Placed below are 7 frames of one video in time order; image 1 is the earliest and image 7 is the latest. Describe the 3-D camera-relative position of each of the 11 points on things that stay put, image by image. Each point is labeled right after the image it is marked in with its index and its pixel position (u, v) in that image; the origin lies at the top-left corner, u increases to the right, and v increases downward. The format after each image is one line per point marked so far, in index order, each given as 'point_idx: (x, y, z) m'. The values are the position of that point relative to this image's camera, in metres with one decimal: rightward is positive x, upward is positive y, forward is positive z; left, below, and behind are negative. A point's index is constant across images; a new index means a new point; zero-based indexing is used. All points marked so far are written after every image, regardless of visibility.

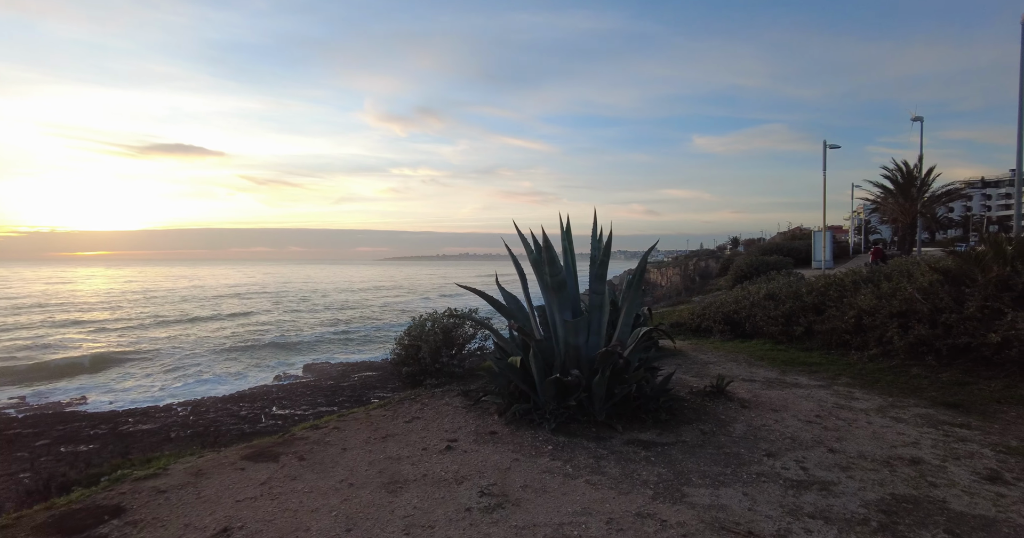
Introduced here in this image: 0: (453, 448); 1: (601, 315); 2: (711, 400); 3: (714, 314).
0: (-0.5, -1.6, +4.4) m
1: (+0.9, -0.5, +5.2) m
2: (+2.2, -1.5, +5.6) m
3: (+4.8, -1.1, +11.9) m
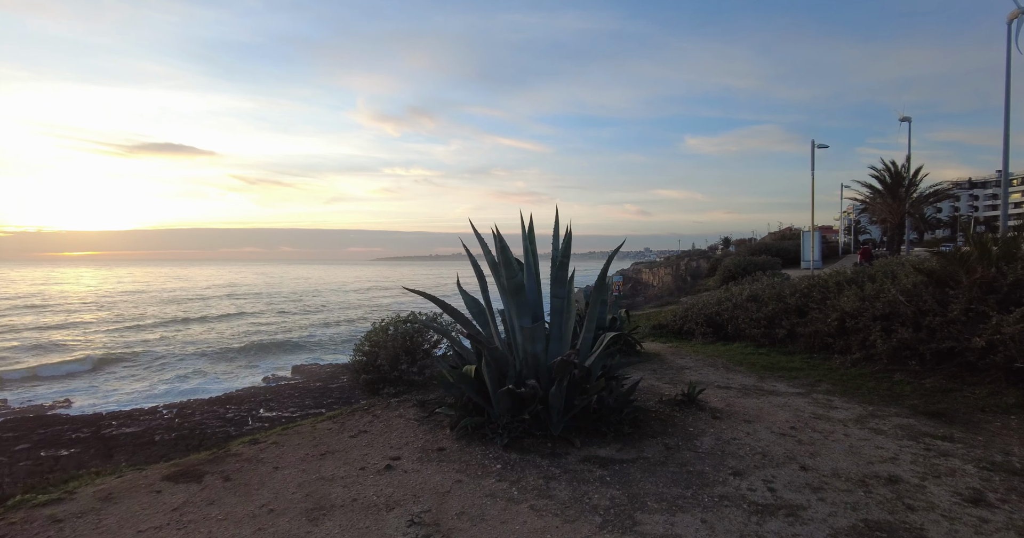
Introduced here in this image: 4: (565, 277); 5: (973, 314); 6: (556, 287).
0: (-1.0, -1.6, +4.1) m
1: (+0.5, -0.5, +4.9) m
2: (+1.8, -1.5, +5.3) m
3: (+4.3, -1.1, +11.6) m
4: (+0.5, -0.1, +4.8) m
5: (+5.9, -0.6, +6.4) m
6: (+0.4, -0.2, +4.8) m
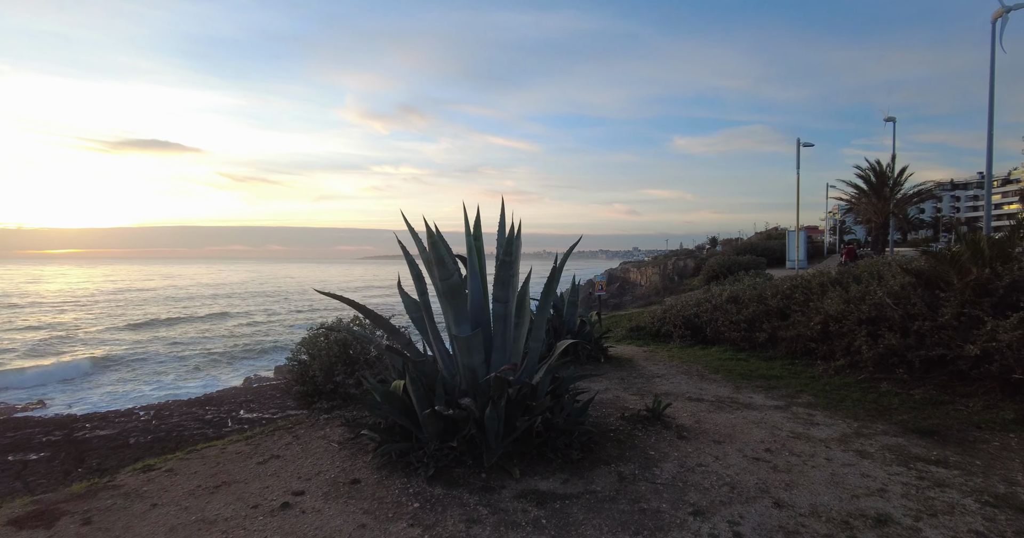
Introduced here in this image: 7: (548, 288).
0: (-1.5, -1.6, +3.4) m
1: (-0.1, -0.5, +4.2) m
2: (+1.2, -1.5, +4.7) m
3: (+3.6, -1.1, +11.1) m
4: (0.0, -0.1, +4.1) m
5: (+5.3, -0.6, +5.8) m
6: (-0.1, -0.2, +4.1) m
7: (+0.3, -0.2, +4.2) m
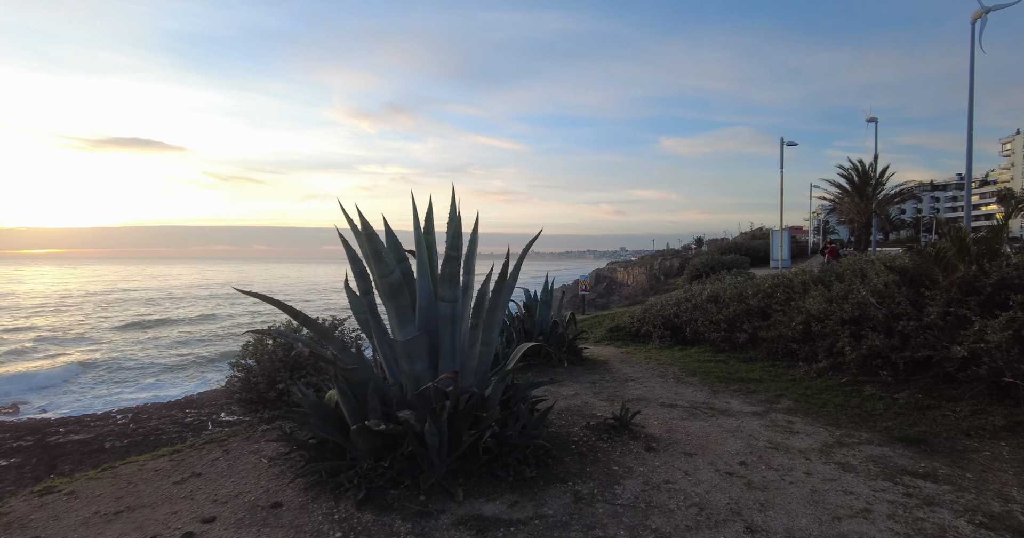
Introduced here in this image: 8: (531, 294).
0: (-1.9, -1.6, +2.9) m
1: (-0.4, -0.5, +3.8) m
2: (+0.8, -1.5, +4.3) m
3: (+3.1, -1.1, +10.7) m
4: (-0.4, -0.1, +3.7) m
5: (+4.9, -0.5, +5.5) m
6: (-0.5, -0.1, +3.7) m
7: (-0.1, -0.2, +3.8) m
8: (+0.3, -0.4, +8.1) m
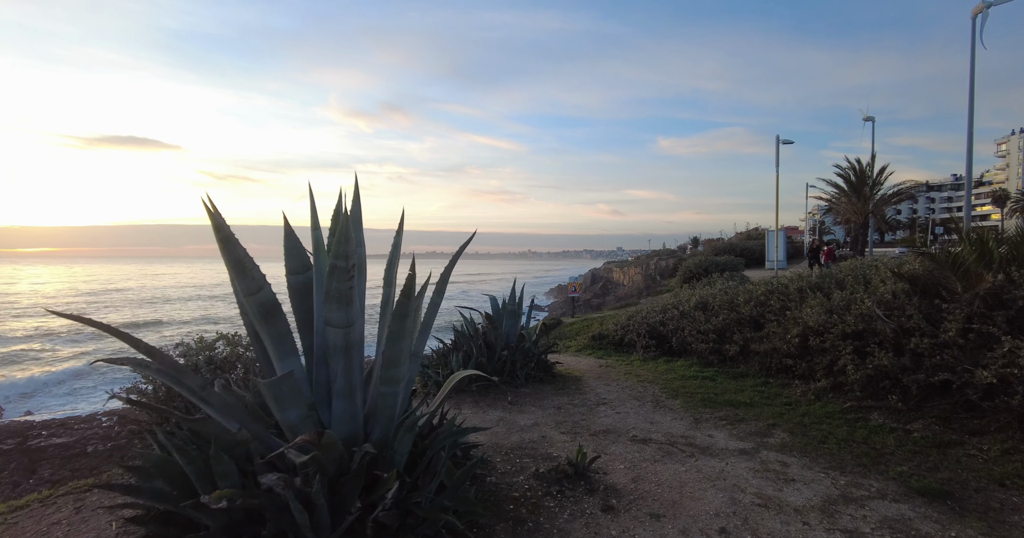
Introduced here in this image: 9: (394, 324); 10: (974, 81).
0: (-2.4, -1.7, +2.1) m
1: (-0.9, -0.5, +2.9) m
2: (+0.3, -1.5, +3.4) m
3: (+2.5, -1.1, +9.9) m
4: (-0.9, -0.1, +2.8) m
5: (+4.3, -0.6, +4.7) m
6: (-1.0, -0.2, +2.8) m
7: (-0.6, -0.2, +2.9) m
8: (-0.2, -0.5, +7.2) m
9: (-0.7, -0.3, +2.9) m
10: (+16.3, +6.6, +17.6) m
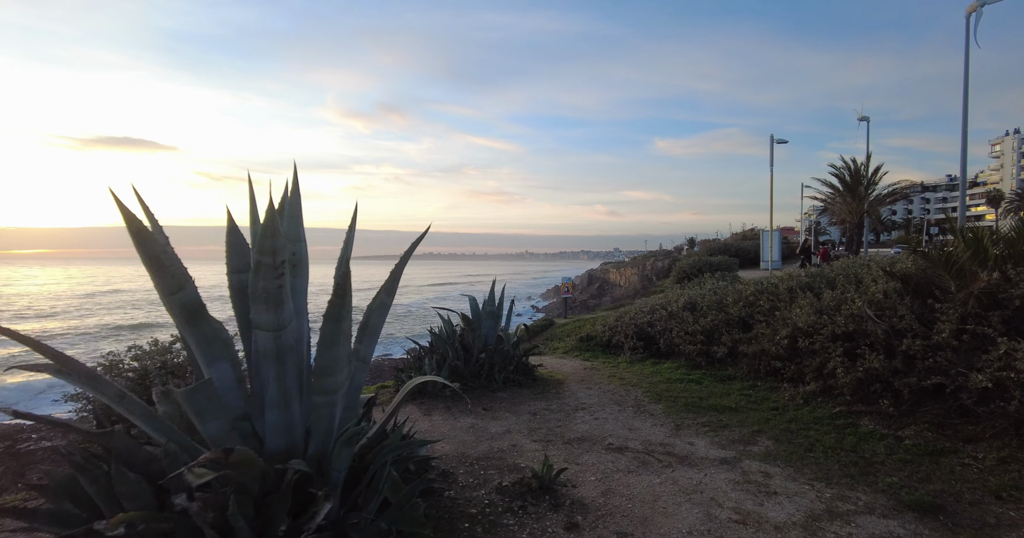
0: (-2.6, -1.6, +1.8) m
1: (-1.2, -0.5, +2.7) m
2: (+0.1, -1.5, +3.2) m
3: (+2.2, -1.1, +9.6) m
4: (-1.2, -0.1, +2.6) m
5: (+4.1, -0.6, +4.5) m
6: (-1.3, -0.2, +2.6) m
7: (-0.9, -0.2, +2.6) m
8: (-0.5, -0.5, +6.9) m
9: (-0.9, -0.3, +2.6) m
10: (+15.9, +6.6, +17.4) m
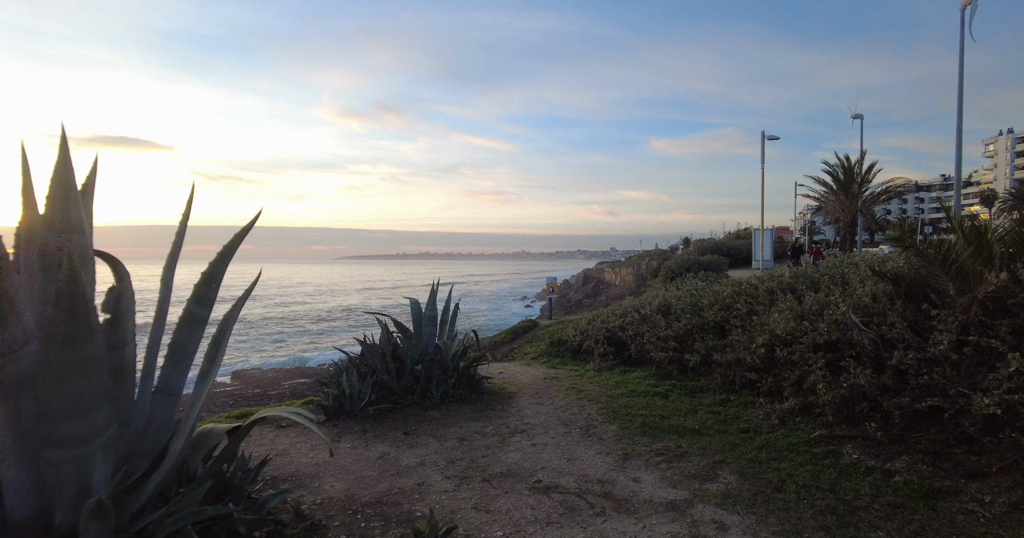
0: (-3.3, -1.6, +1.0) m
1: (-1.9, -0.5, +1.9) m
2: (-0.6, -1.5, +2.4) m
3: (+1.5, -1.1, +8.9) m
4: (-1.8, -0.1, +1.8) m
5: (+3.4, -0.6, +3.7) m
6: (-1.9, -0.2, +1.8) m
7: (-1.5, -0.2, +1.9) m
8: (-1.2, -0.5, +6.2) m
9: (-1.6, -0.3, +1.9) m
10: (+15.2, +6.6, +16.8) m
